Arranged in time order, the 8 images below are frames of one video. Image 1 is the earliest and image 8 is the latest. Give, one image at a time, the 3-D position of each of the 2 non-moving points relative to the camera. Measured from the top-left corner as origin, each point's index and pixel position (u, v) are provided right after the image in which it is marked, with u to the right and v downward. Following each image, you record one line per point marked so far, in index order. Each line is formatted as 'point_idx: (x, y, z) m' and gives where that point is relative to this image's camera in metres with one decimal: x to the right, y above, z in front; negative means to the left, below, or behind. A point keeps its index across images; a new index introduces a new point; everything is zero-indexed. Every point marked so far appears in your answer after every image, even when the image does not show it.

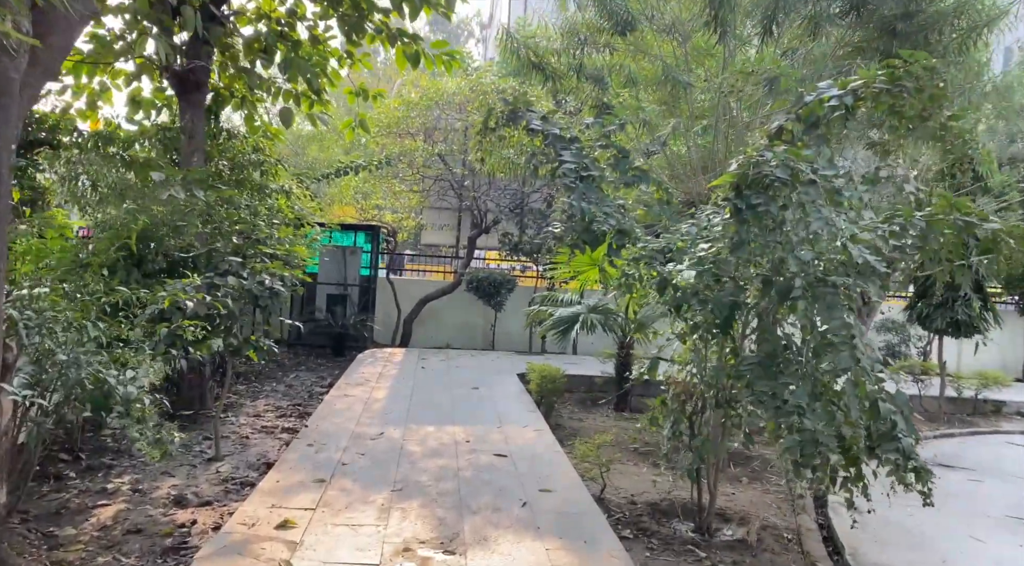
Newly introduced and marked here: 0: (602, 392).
0: (+0.8, -1.0, +7.2) m
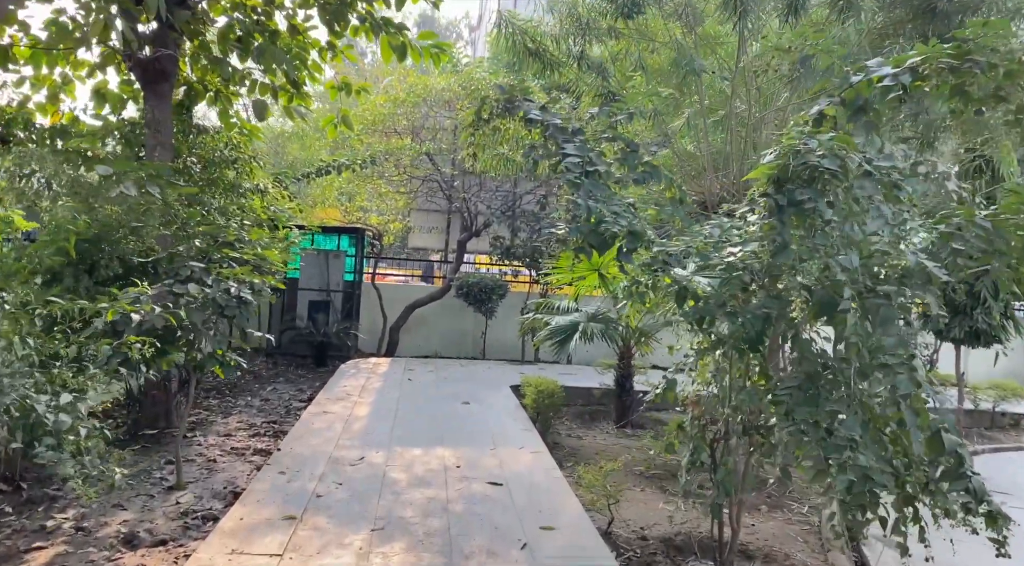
0: (+0.8, -1.1, +6.7) m
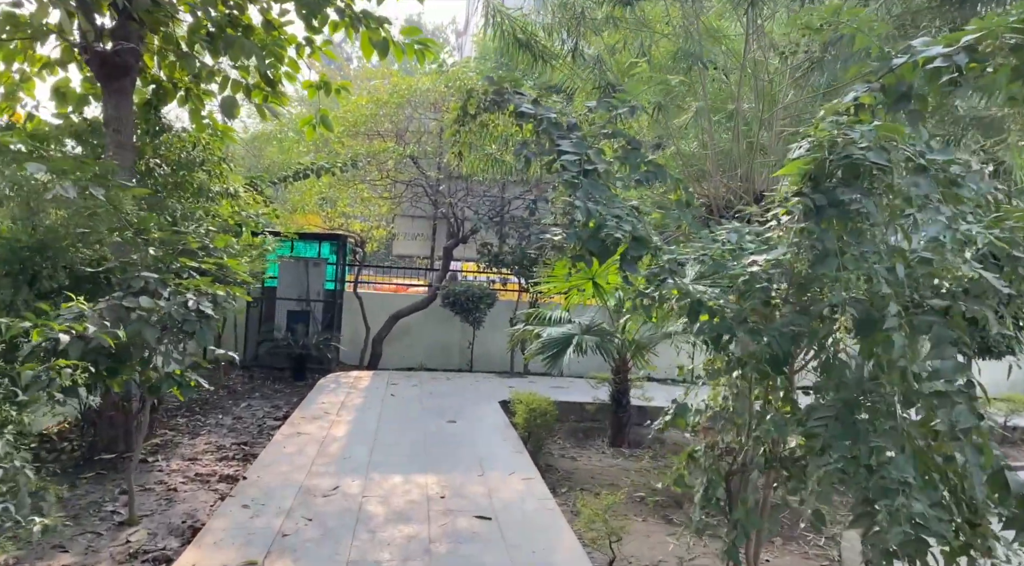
0: (+0.7, -1.1, +6.4) m
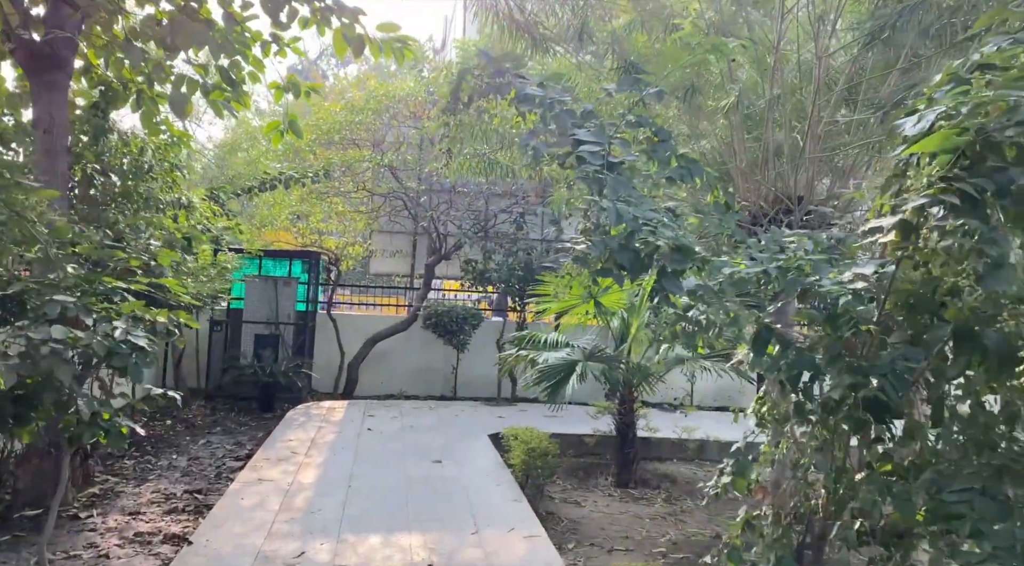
0: (+0.6, -1.3, +5.7) m
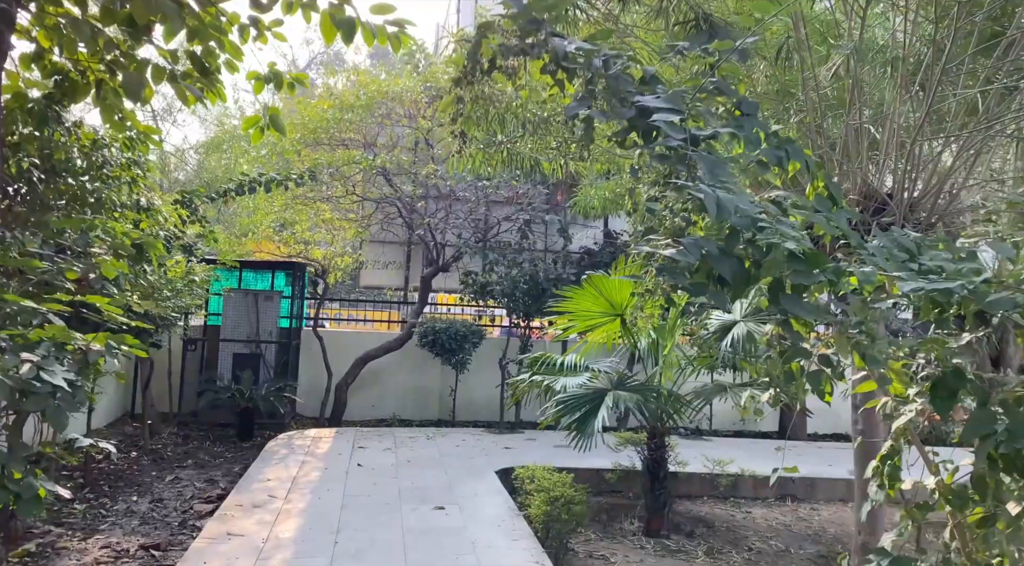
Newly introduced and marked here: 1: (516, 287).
0: (+0.7, -1.4, +5.0) m
1: (0.0, 0.0, +7.4) m
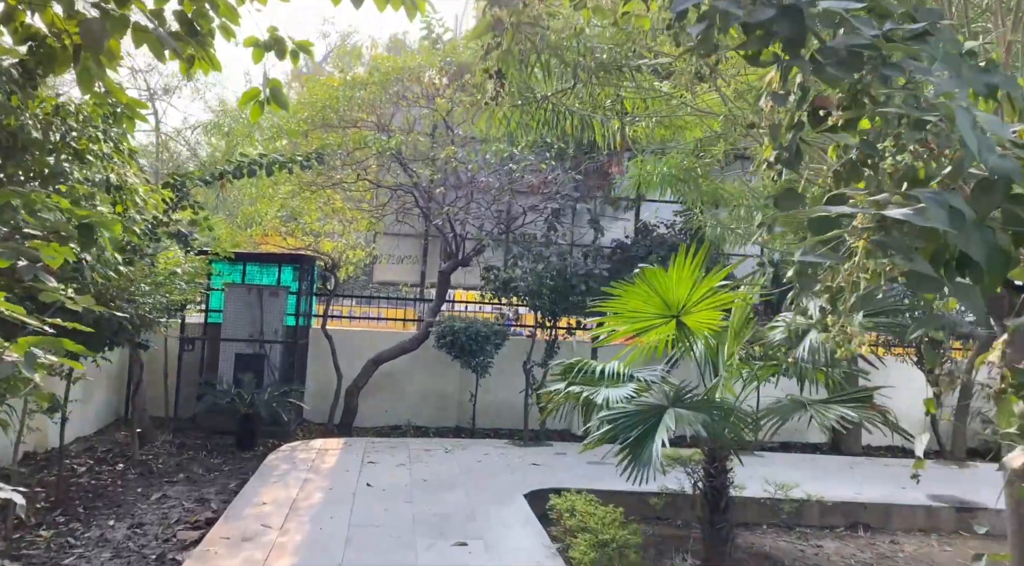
0: (+0.9, -1.4, +4.4) m
1: (+0.3, 0.0, +6.8) m
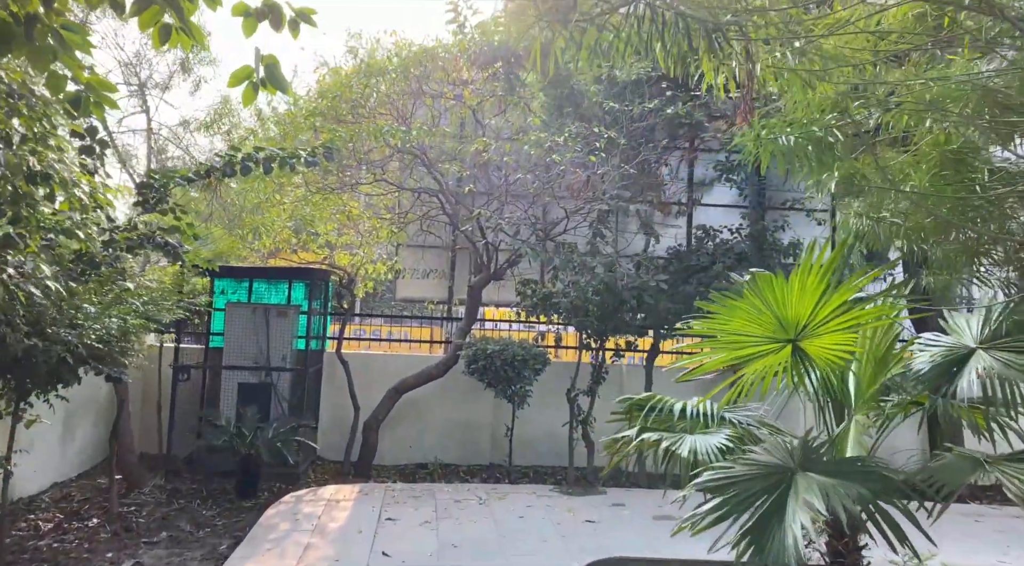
0: (+1.1, -1.4, +3.4) m
1: (+0.6, -0.1, +5.8) m
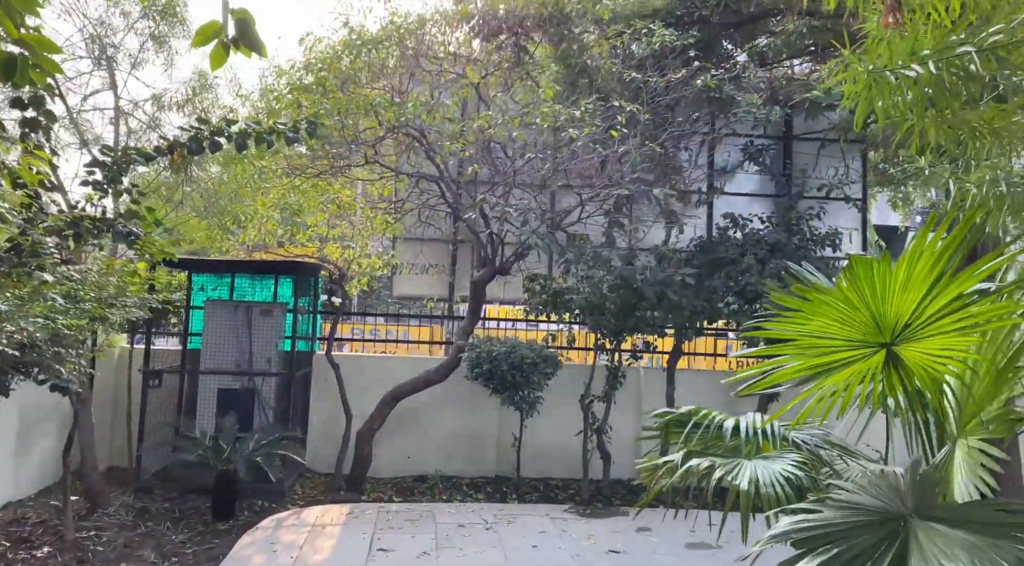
0: (+1.2, -1.4, +2.8) m
1: (+0.6, -0.1, +5.2) m
